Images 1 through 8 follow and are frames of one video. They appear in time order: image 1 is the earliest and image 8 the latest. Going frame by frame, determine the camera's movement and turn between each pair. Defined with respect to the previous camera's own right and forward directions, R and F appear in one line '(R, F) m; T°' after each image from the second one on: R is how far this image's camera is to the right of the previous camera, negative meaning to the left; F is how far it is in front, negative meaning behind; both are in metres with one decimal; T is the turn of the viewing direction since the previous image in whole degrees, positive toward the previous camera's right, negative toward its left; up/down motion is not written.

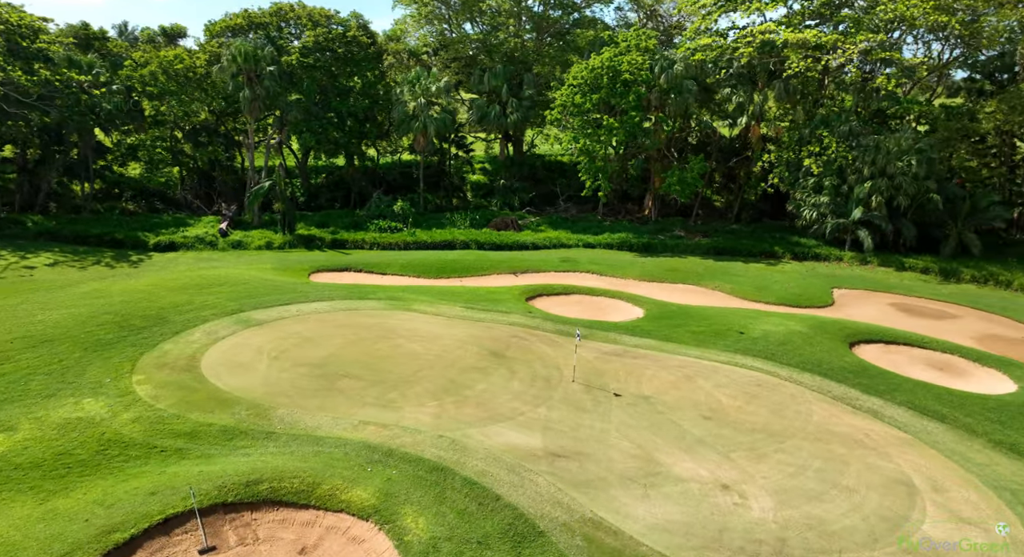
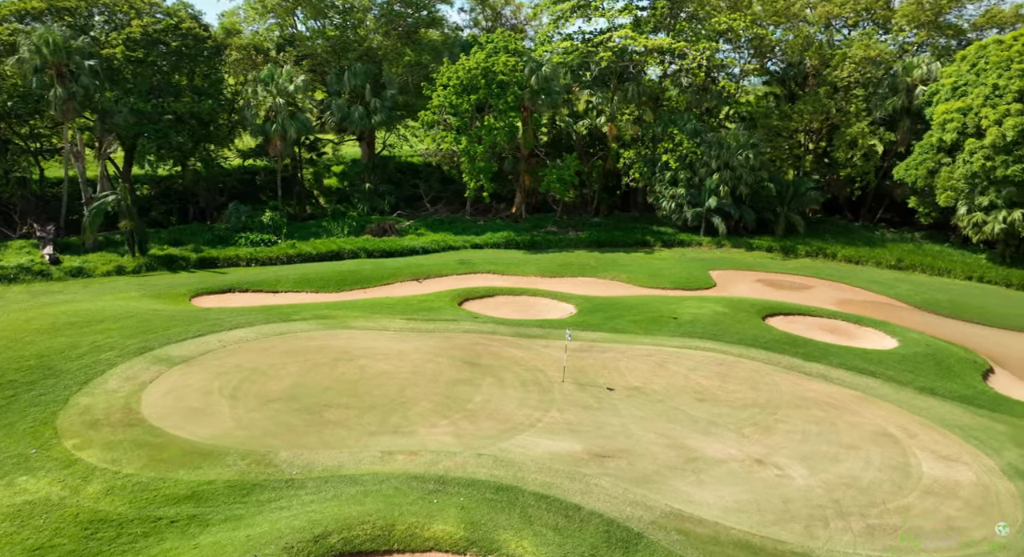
(-4.1, +0.9) m; +16°
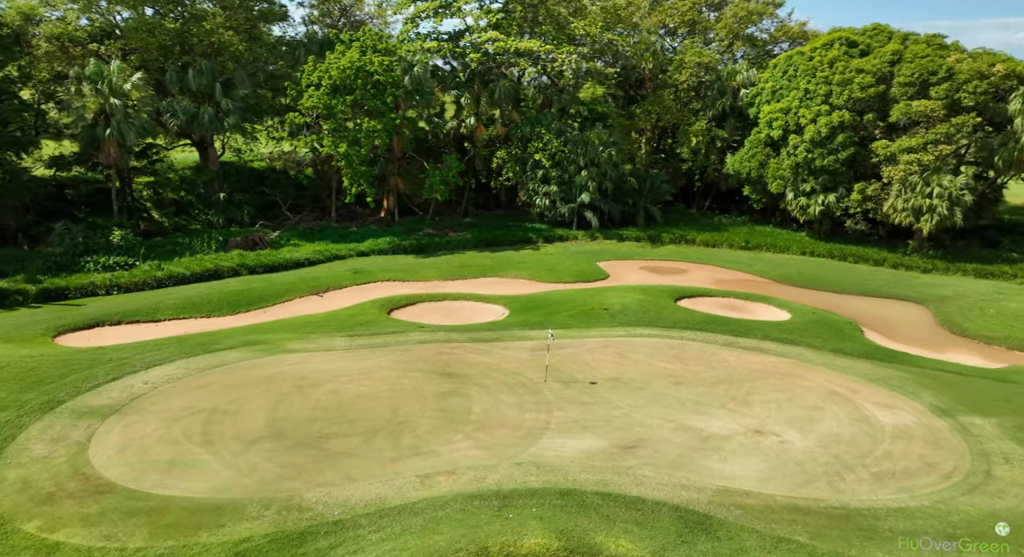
(-3.8, +0.6) m; +16°
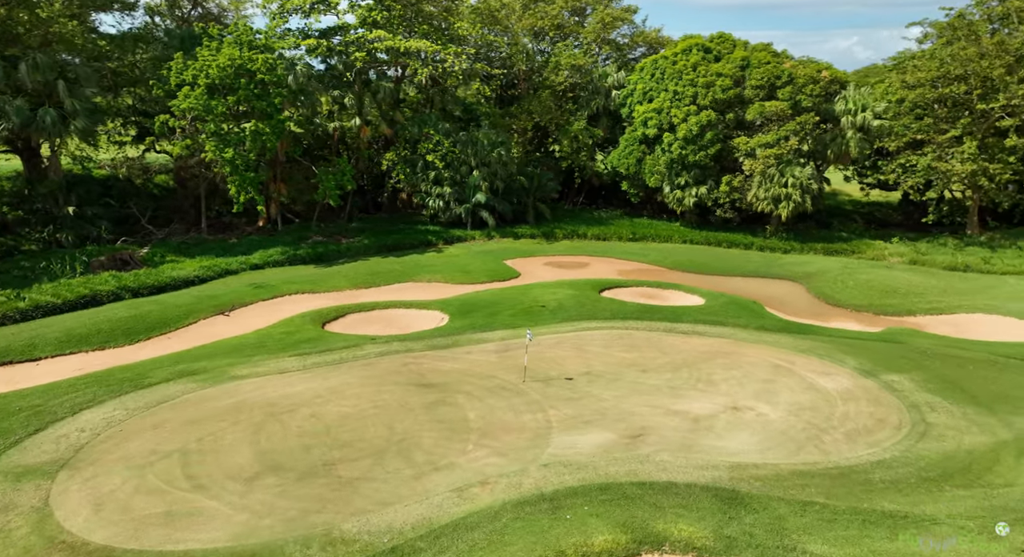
(-3.1, +0.4) m; +13°
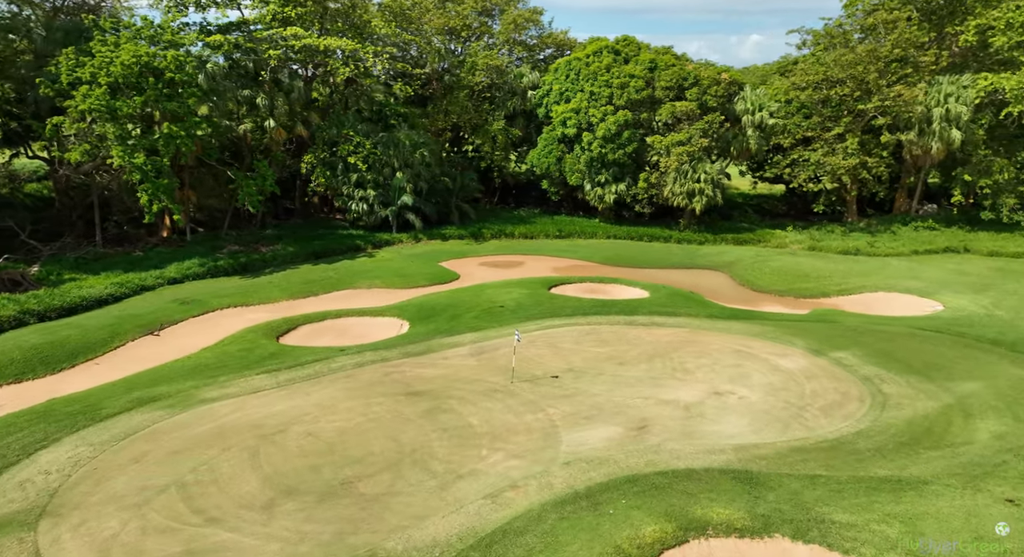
(-2.3, +0.2) m; +10°
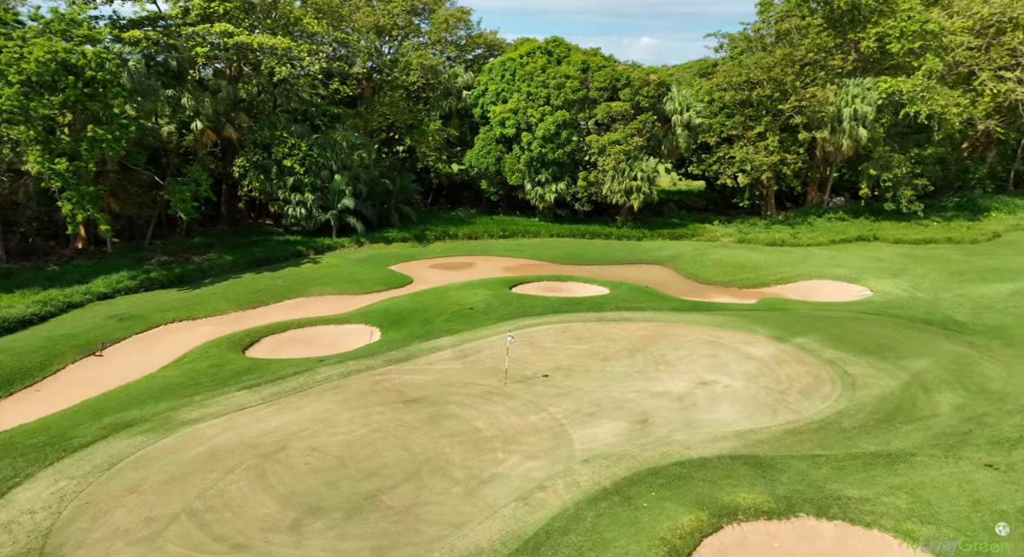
(-1.9, +0.1) m; +8°
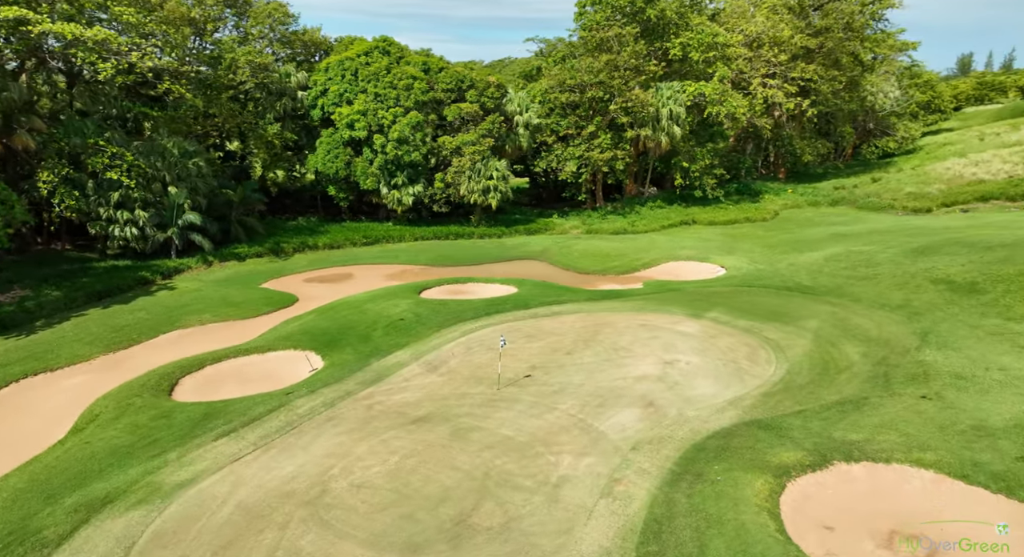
(-4.8, +0.8) m; +18°
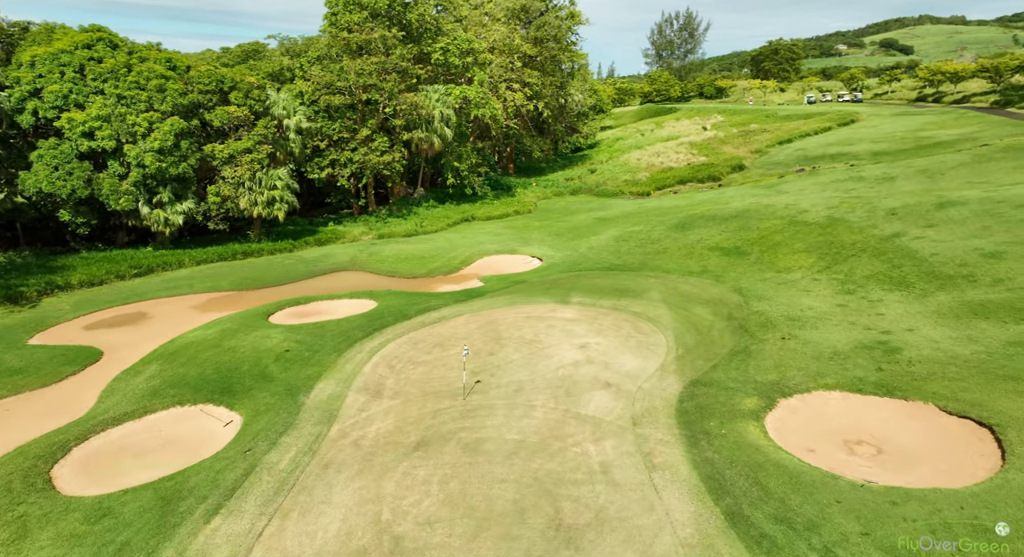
(-5.8, +1.2) m; +25°
